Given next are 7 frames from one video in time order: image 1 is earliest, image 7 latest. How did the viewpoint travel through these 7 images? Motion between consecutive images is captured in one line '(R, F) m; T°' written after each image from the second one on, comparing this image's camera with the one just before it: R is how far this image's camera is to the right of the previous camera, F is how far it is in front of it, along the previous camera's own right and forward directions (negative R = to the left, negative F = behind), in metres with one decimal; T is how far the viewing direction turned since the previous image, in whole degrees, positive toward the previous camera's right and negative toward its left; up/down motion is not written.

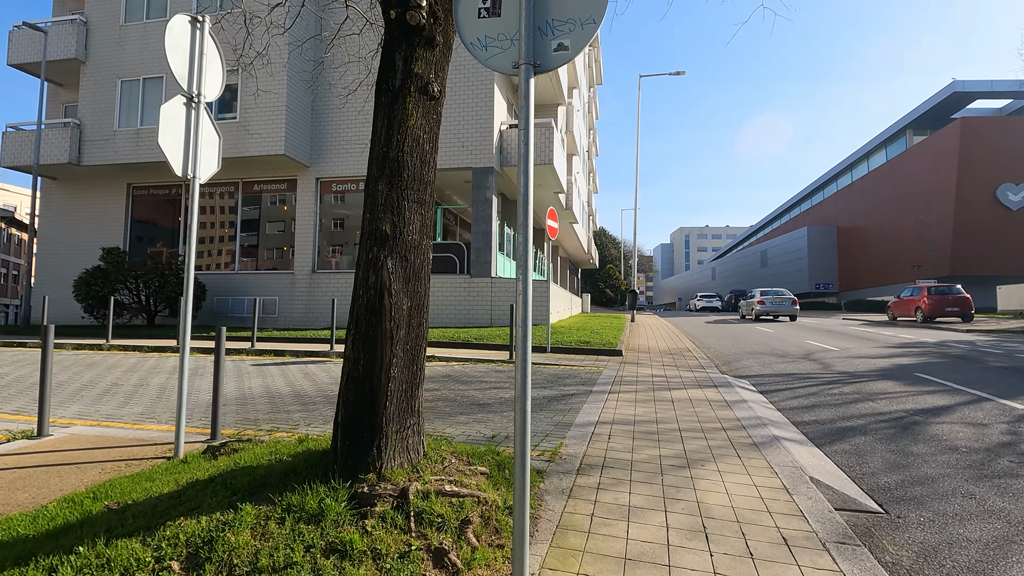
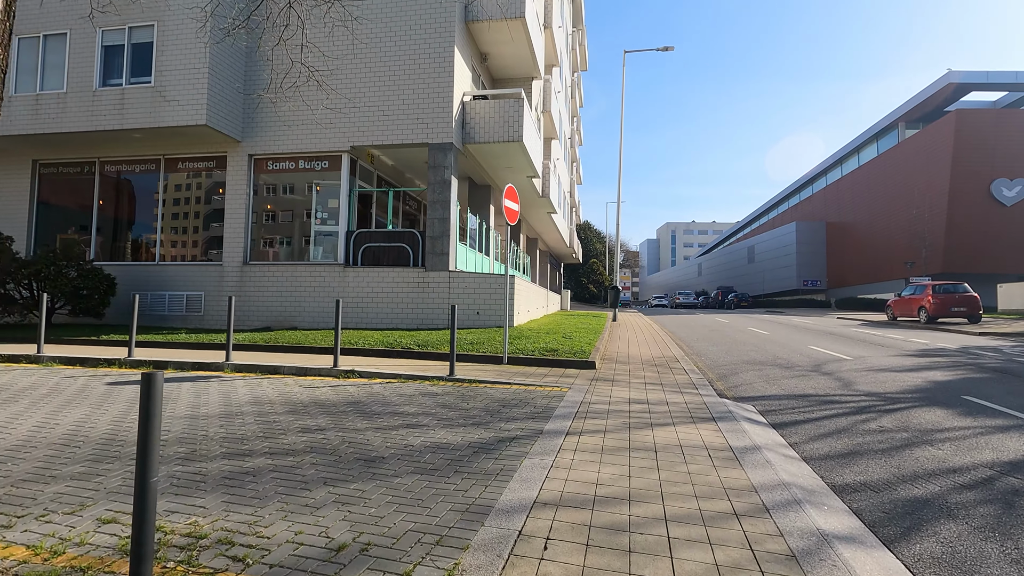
(+0.6, +2.0) m; +1°
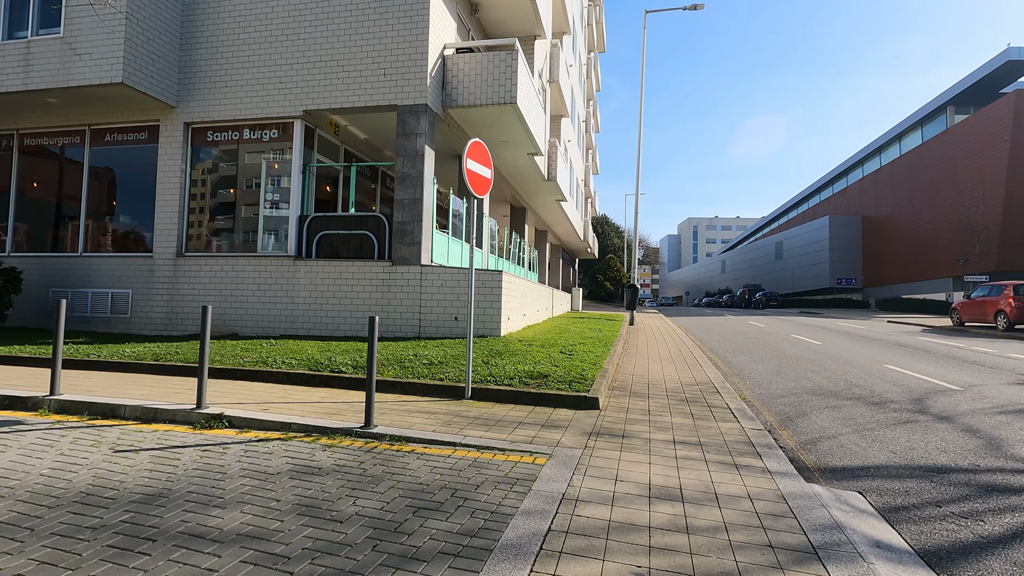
(+0.6, +2.7) m; -2°
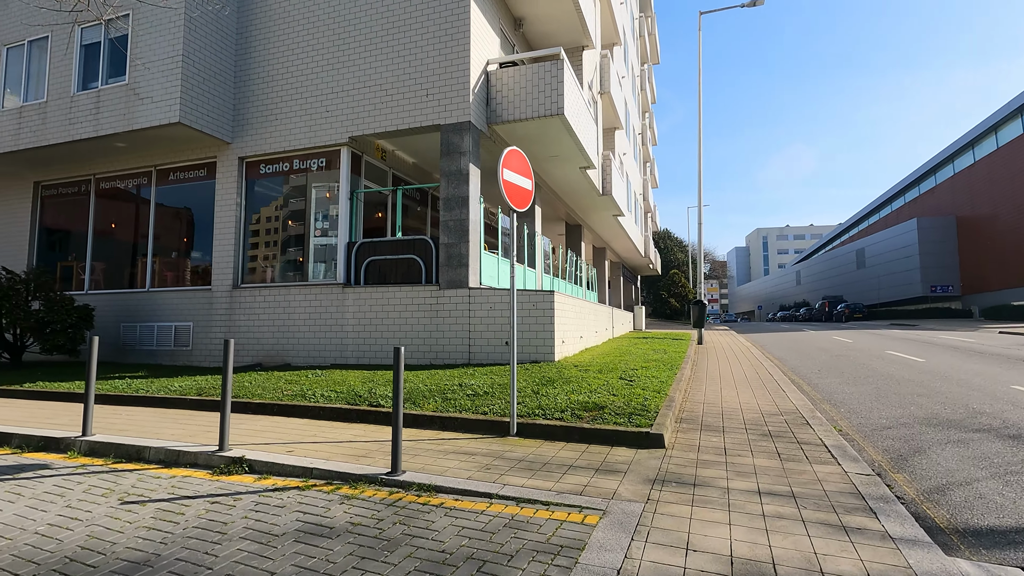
(+0.2, +0.6) m; -7°
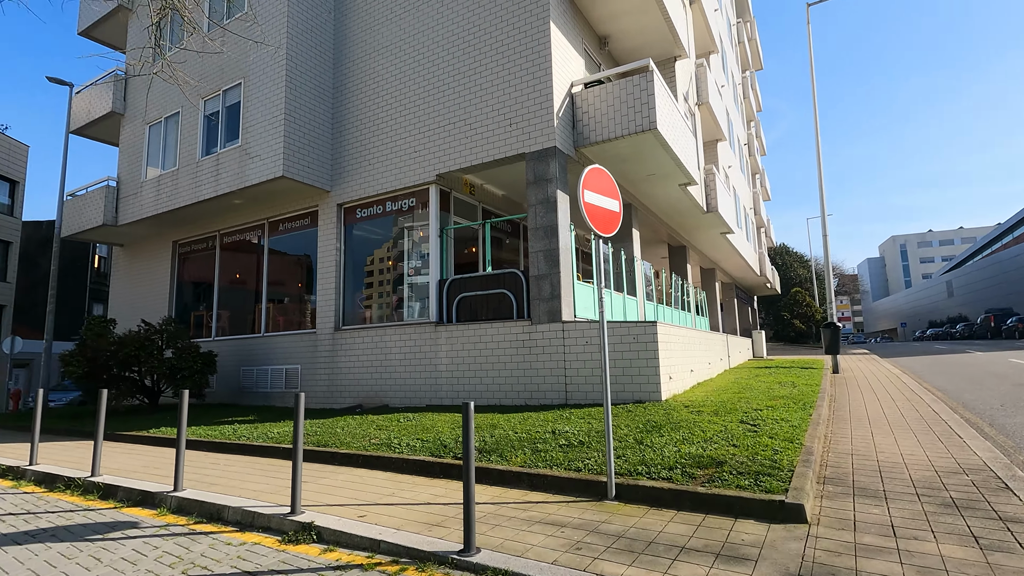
(+0.1, +0.6) m; -11°
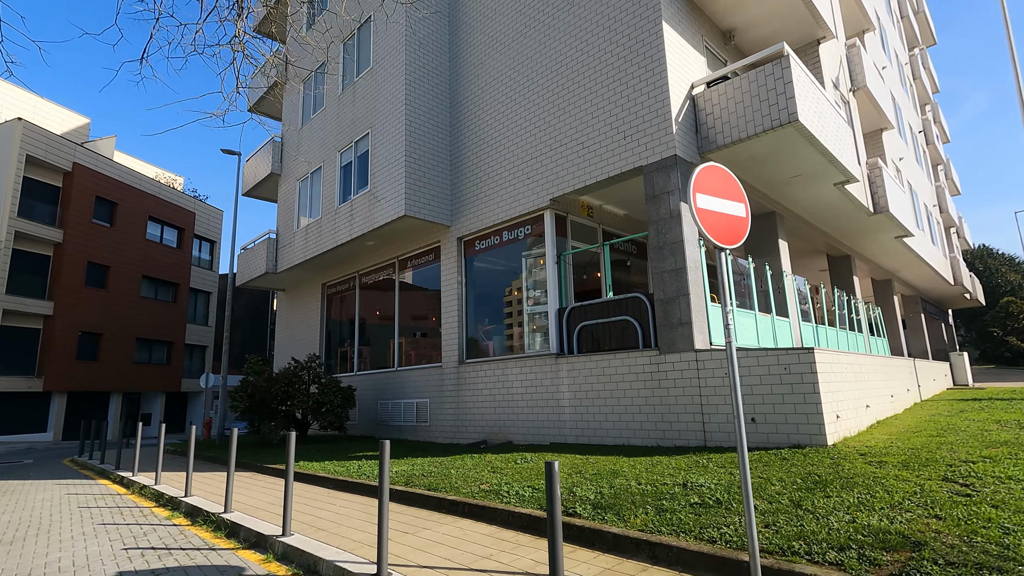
(+0.3, +0.7) m; -15°
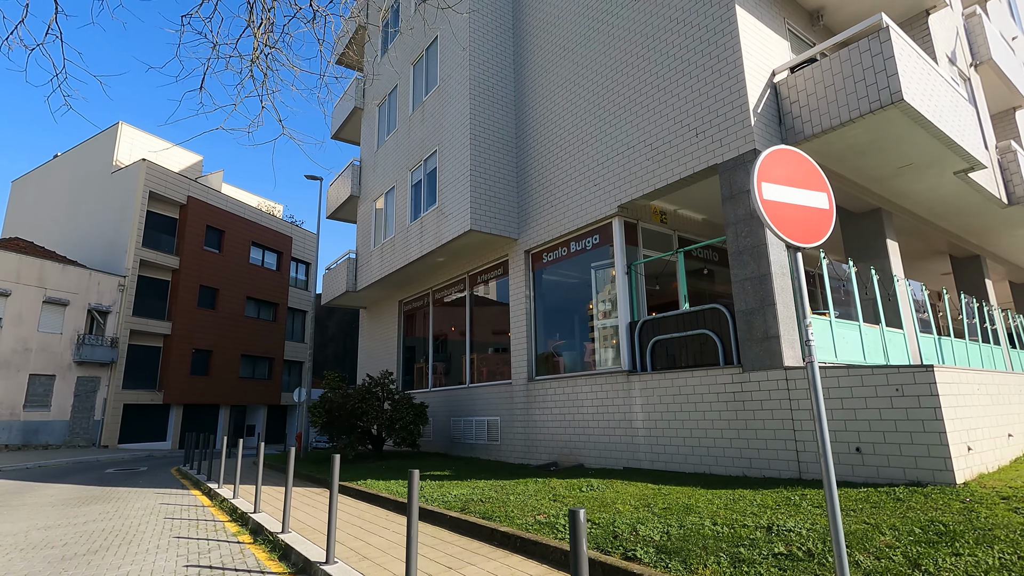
(+0.3, +0.5) m; -9°
